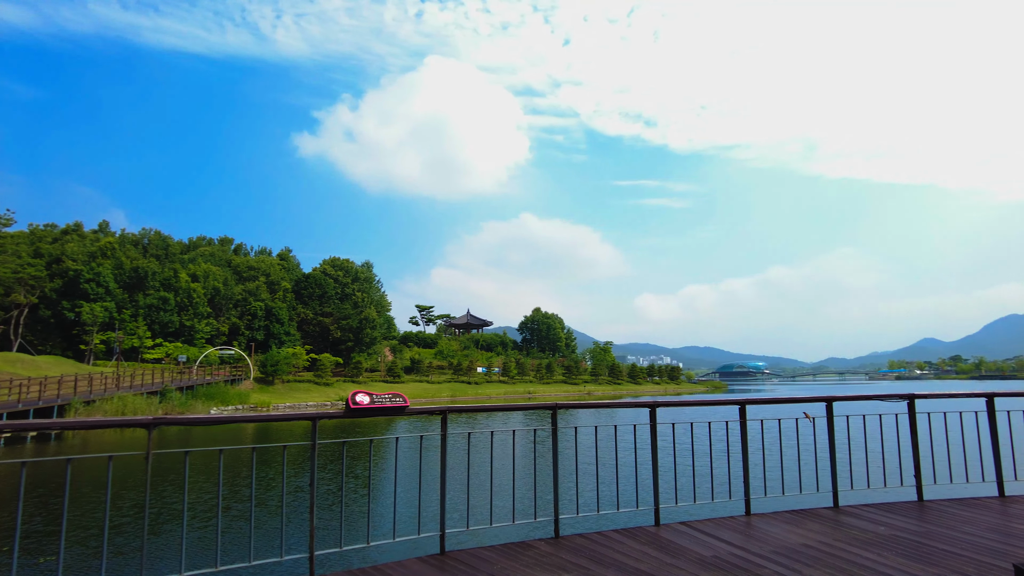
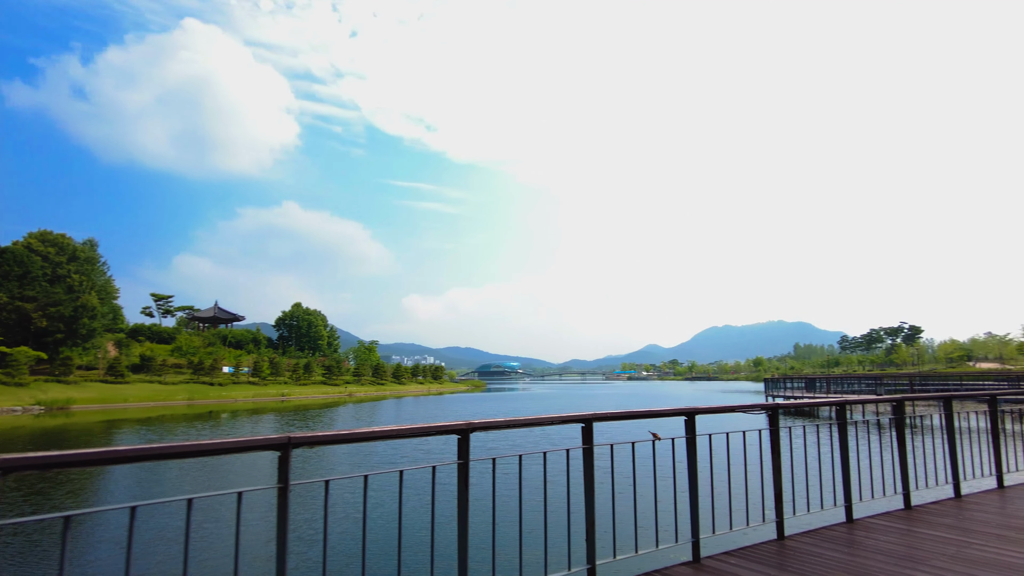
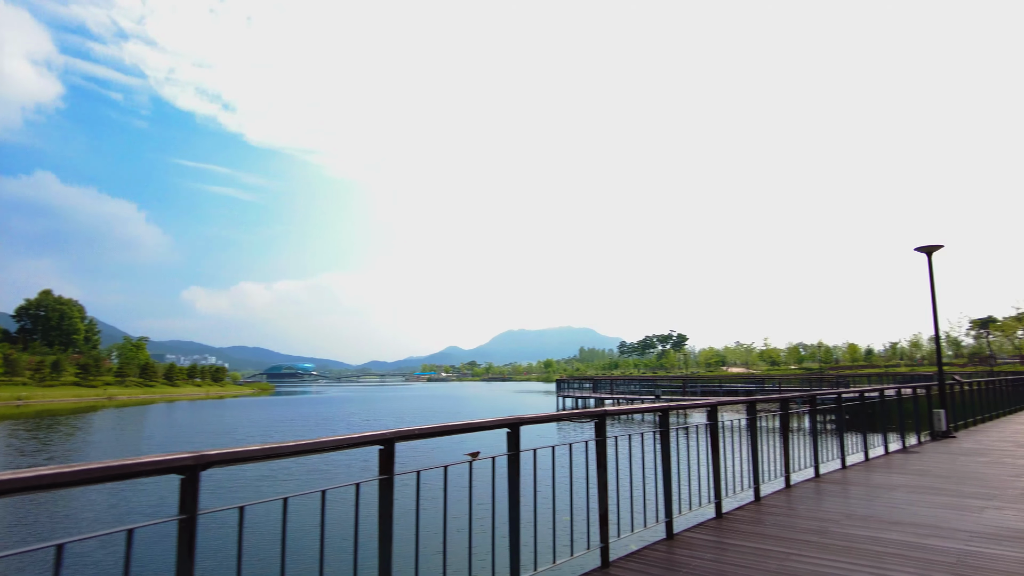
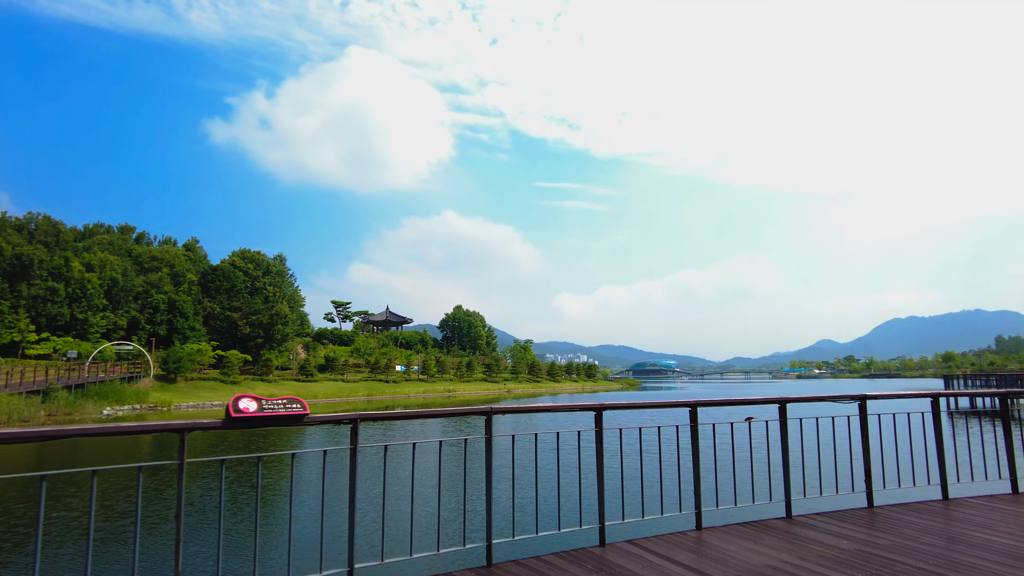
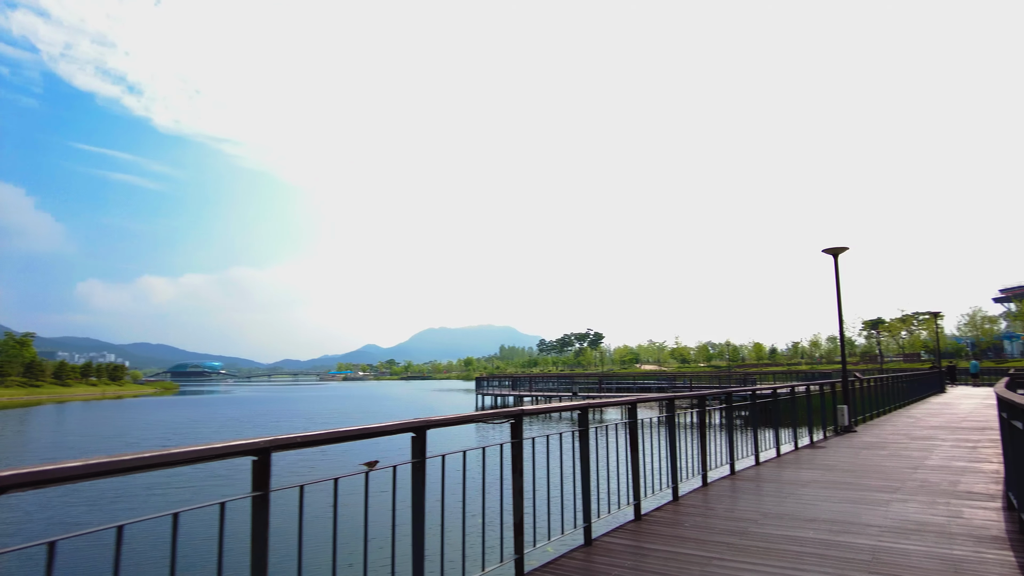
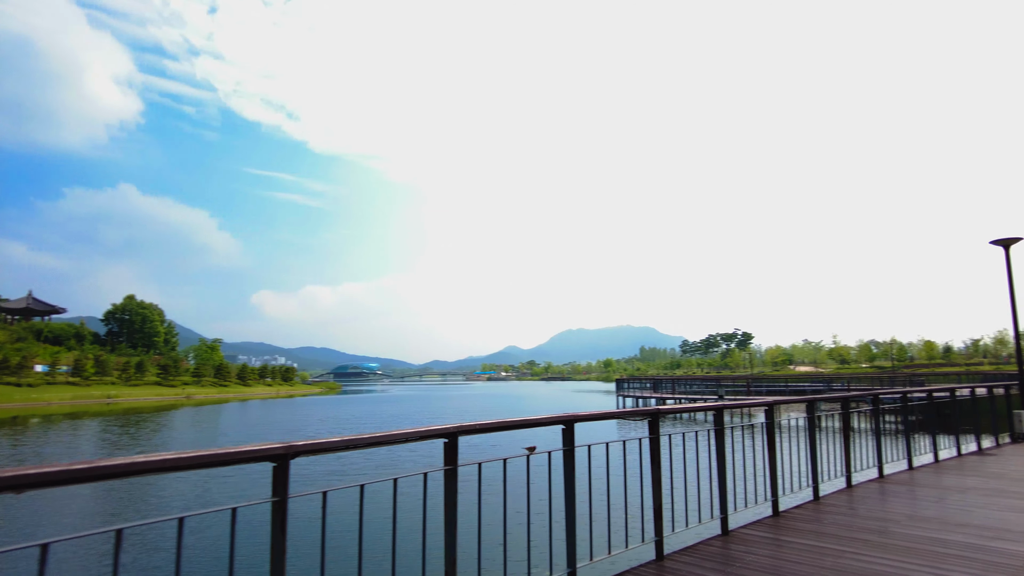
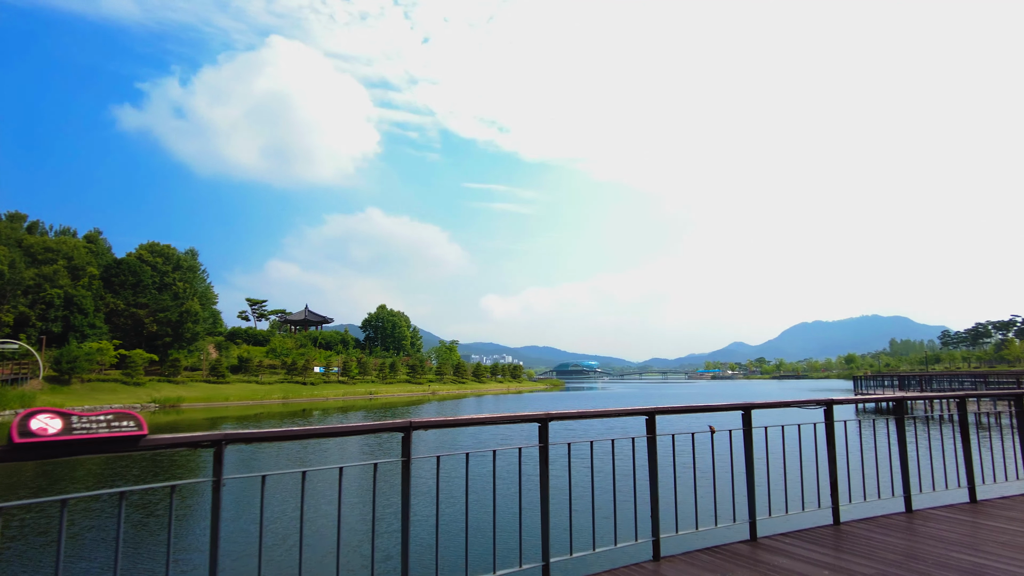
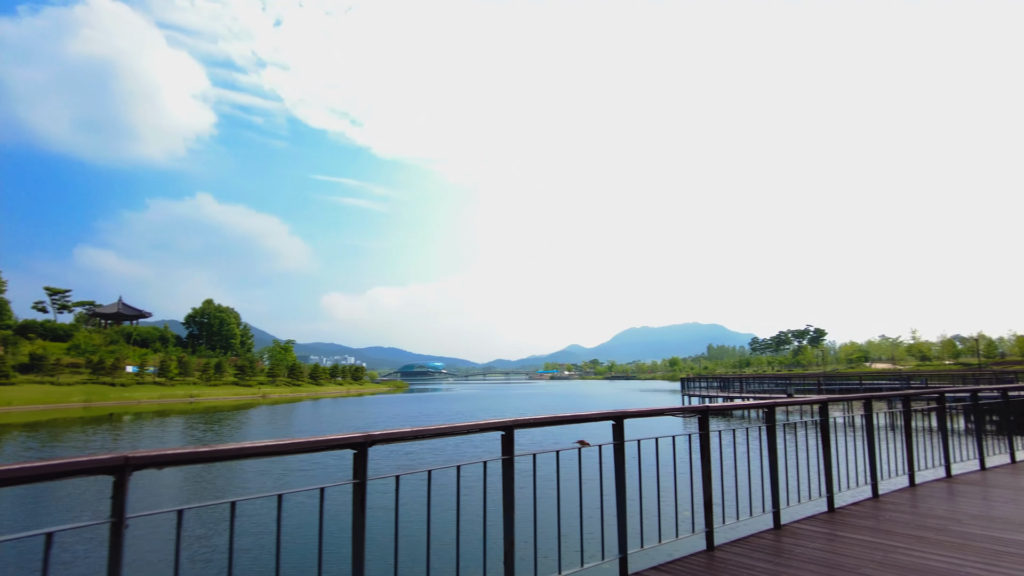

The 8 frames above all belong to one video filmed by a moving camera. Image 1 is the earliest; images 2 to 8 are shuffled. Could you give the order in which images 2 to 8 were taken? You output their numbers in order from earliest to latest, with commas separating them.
4, 7, 2, 8, 6, 3, 5
